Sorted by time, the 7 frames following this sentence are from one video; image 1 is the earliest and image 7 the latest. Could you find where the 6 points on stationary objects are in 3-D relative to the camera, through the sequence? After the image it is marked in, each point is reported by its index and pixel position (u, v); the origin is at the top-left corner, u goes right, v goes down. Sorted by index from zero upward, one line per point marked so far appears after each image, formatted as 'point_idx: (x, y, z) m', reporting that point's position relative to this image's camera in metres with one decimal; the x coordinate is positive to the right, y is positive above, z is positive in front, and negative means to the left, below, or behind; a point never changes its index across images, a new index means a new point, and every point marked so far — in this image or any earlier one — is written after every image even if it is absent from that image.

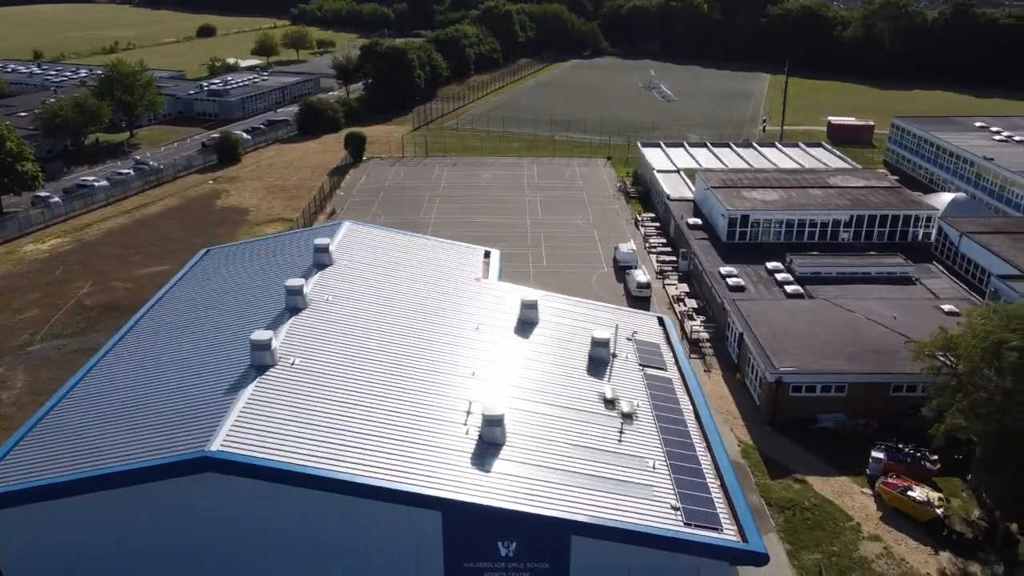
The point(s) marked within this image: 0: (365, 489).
0: (-3.5, -4.9, +19.6) m
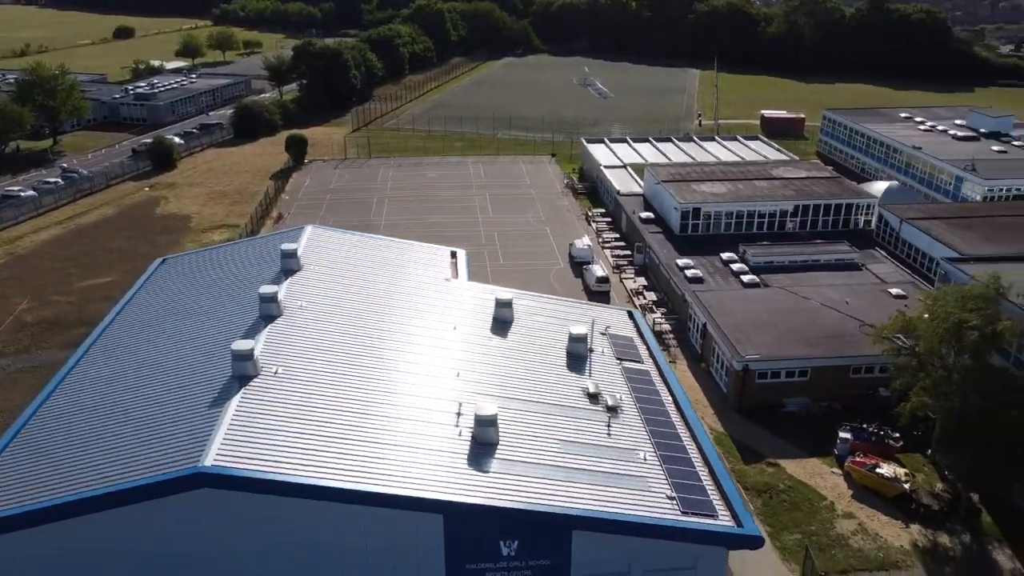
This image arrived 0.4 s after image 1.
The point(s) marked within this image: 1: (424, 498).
0: (-3.4, -5.0, +19.3) m
1: (-2.1, -5.2, +19.6) m
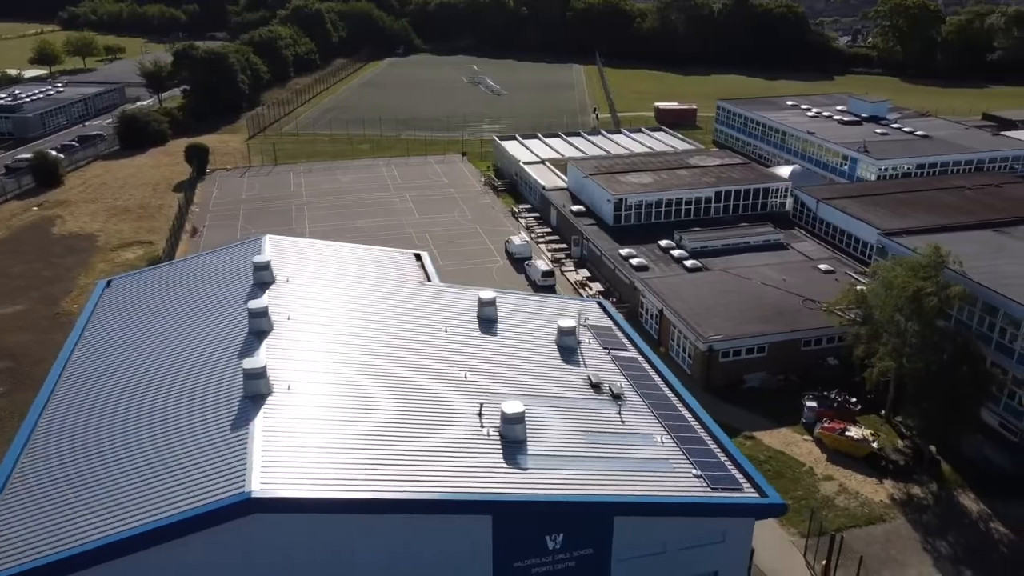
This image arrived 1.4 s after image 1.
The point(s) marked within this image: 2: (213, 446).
0: (-2.2, -5.2, +19.0) m
1: (-0.9, -5.2, +19.5) m
2: (-7.4, -3.9, +19.8) m
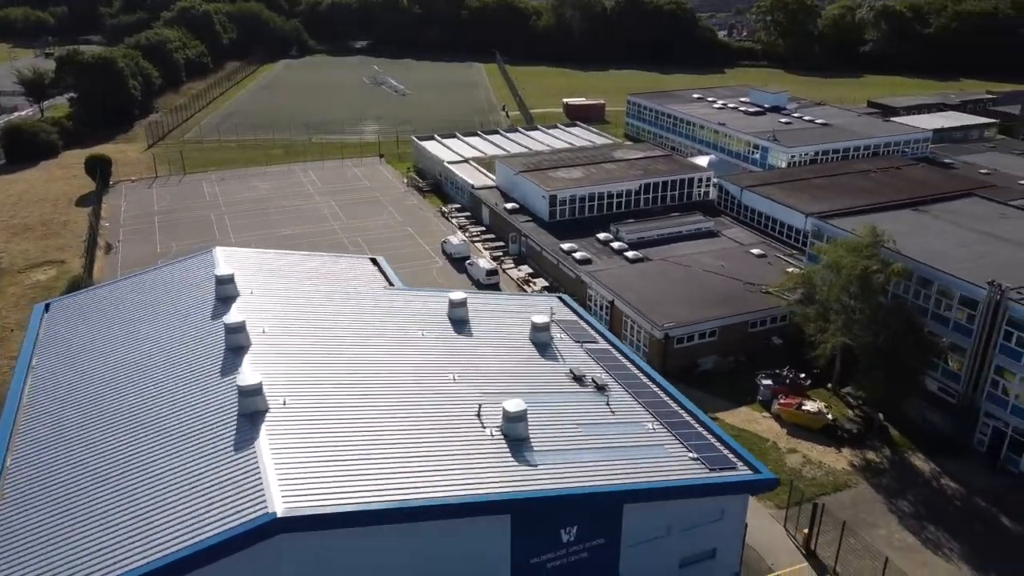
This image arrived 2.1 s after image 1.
0: (-1.6, -5.2, +18.9) m
1: (-0.4, -5.2, +19.5) m
2: (-7.0, -4.3, +18.9) m
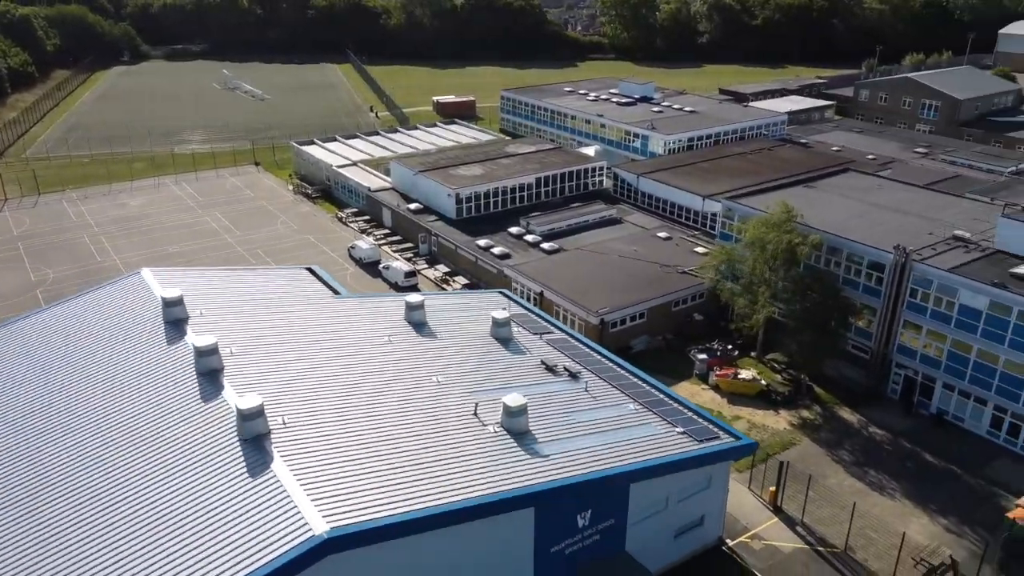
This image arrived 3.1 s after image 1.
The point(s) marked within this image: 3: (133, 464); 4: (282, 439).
0: (-0.8, -5.2, +18.8) m
1: (+0.3, -5.1, +19.6) m
2: (-6.2, -4.7, +17.9) m
3: (-9.5, -4.4, +19.6) m
4: (-5.8, -3.8, +19.7) m
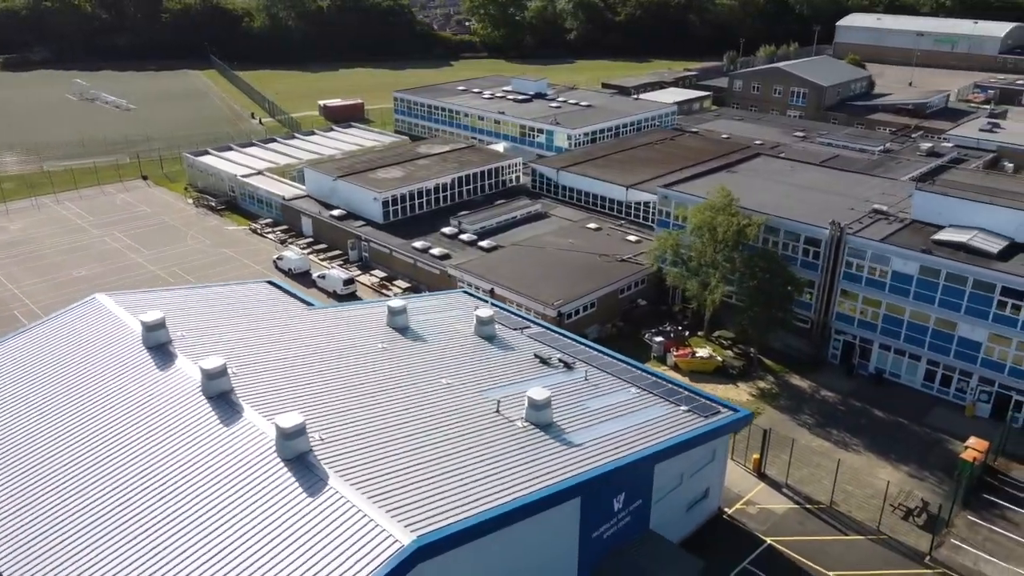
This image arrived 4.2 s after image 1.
0: (+0.6, -5.1, +19.0) m
1: (+1.5, -4.9, +20.0) m
2: (-4.6, -5.0, +17.2) m
3: (-8.1, -4.9, +18.3) m
4: (-4.5, -4.0, +19.1) m
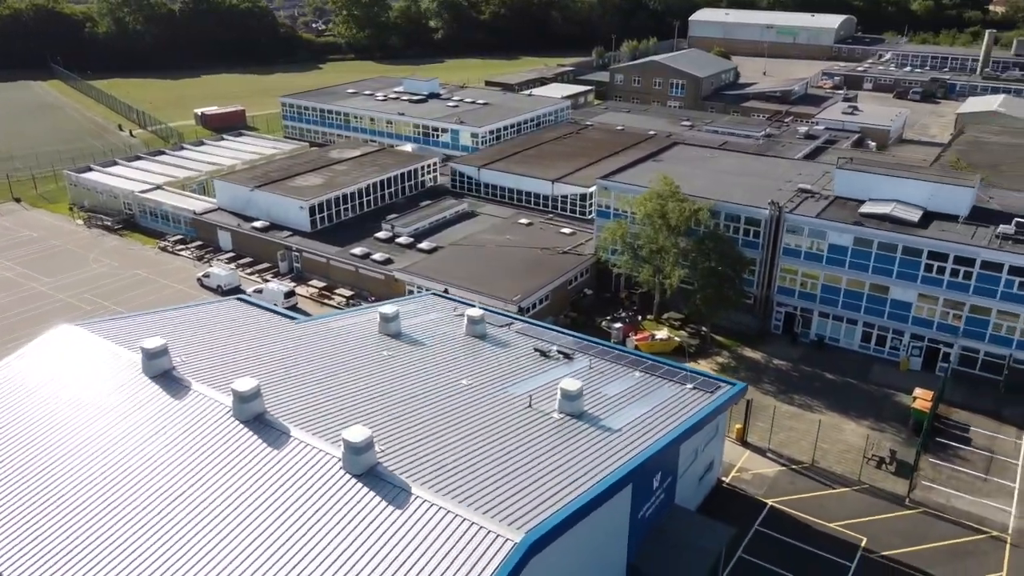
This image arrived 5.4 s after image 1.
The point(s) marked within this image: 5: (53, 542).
0: (+2.3, -4.9, +19.5) m
1: (+3.1, -4.6, +20.6) m
2: (-2.5, -5.2, +16.8) m
3: (-6.1, -5.3, +17.3) m
4: (-2.8, -4.2, +18.7) m
5: (-10.5, -5.8, +17.6) m
